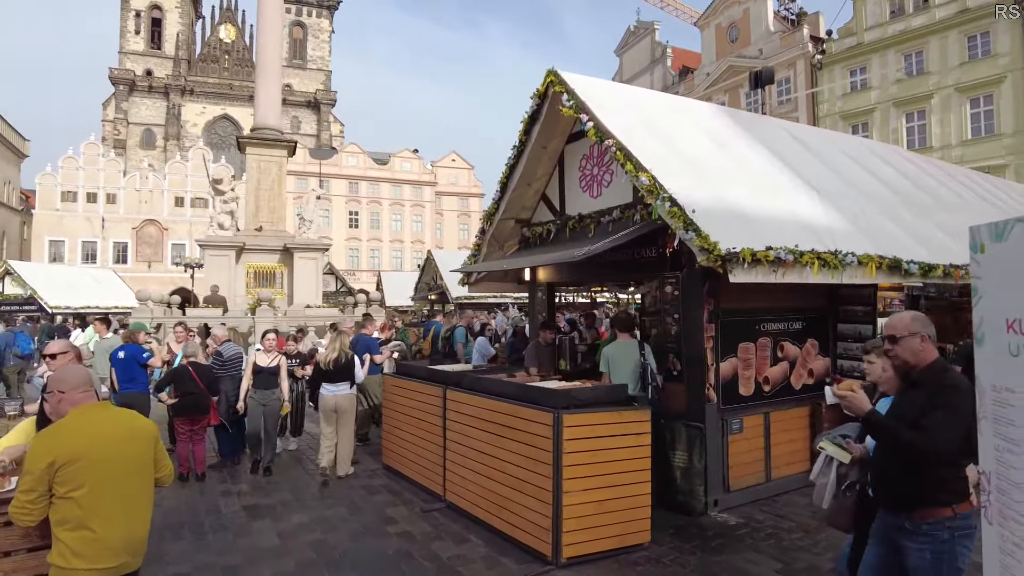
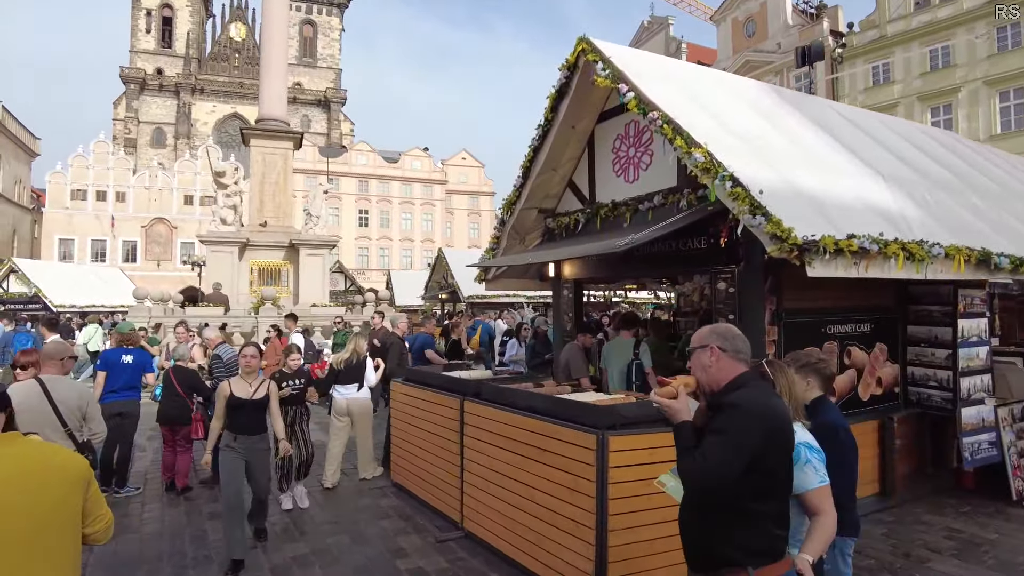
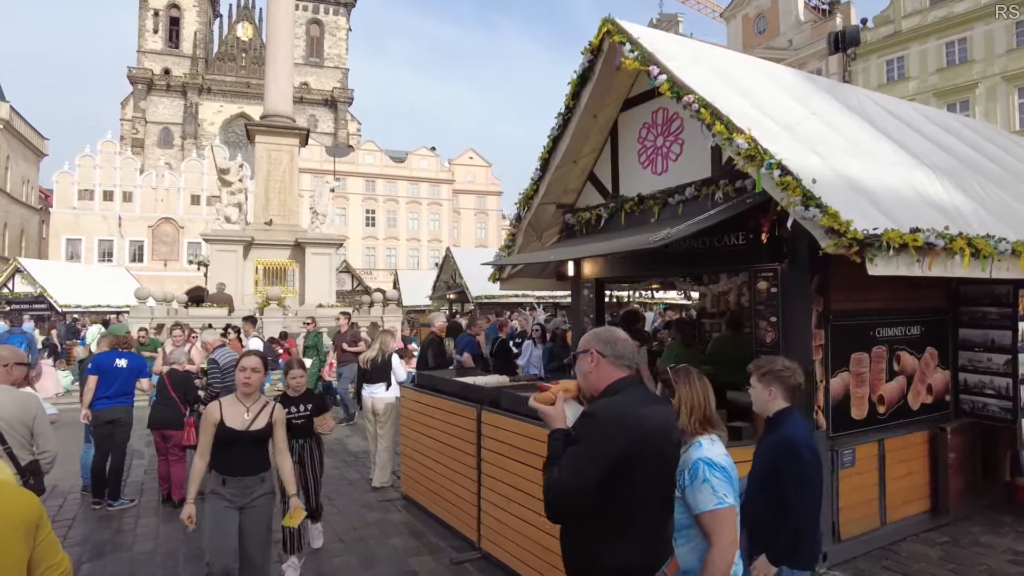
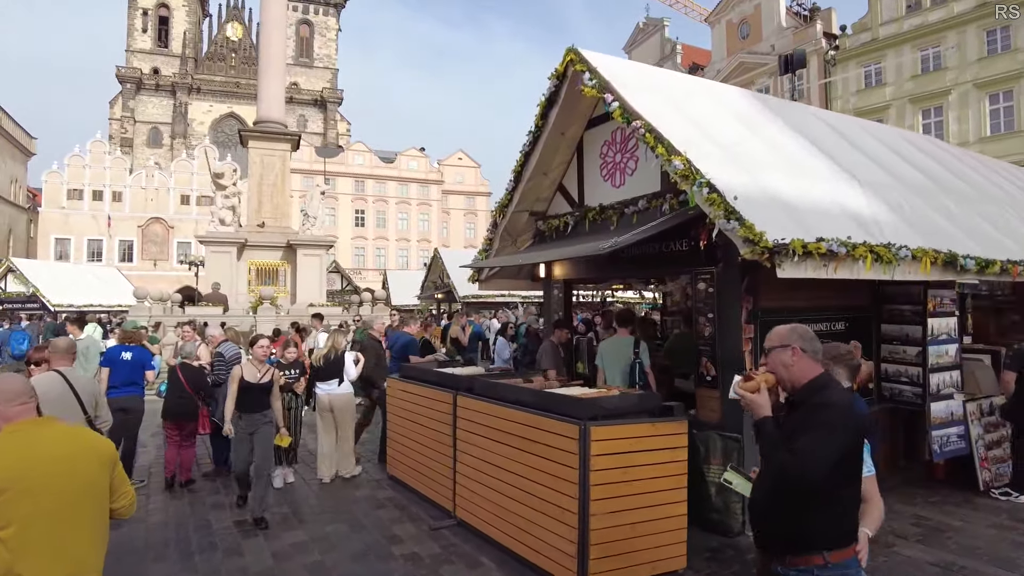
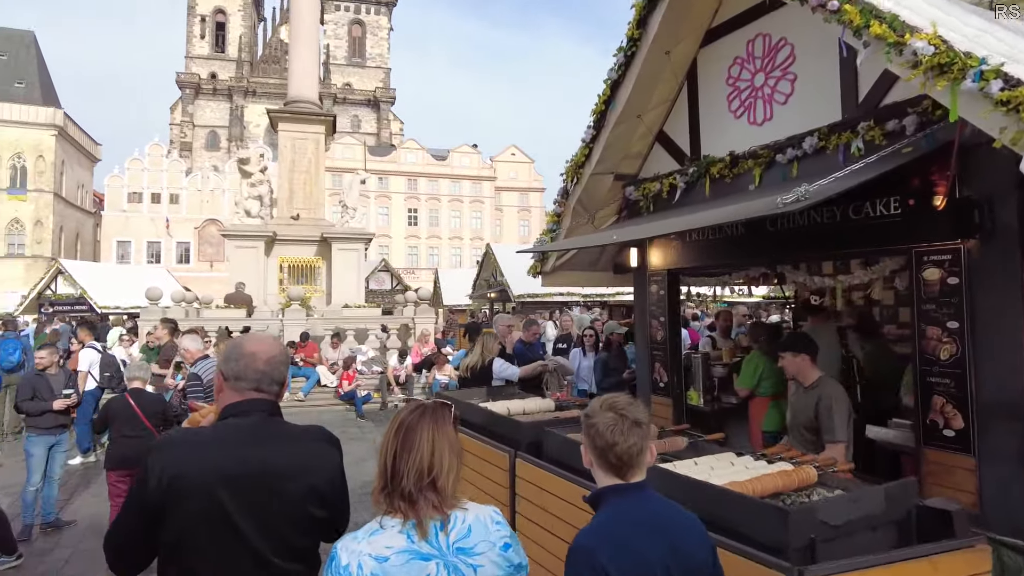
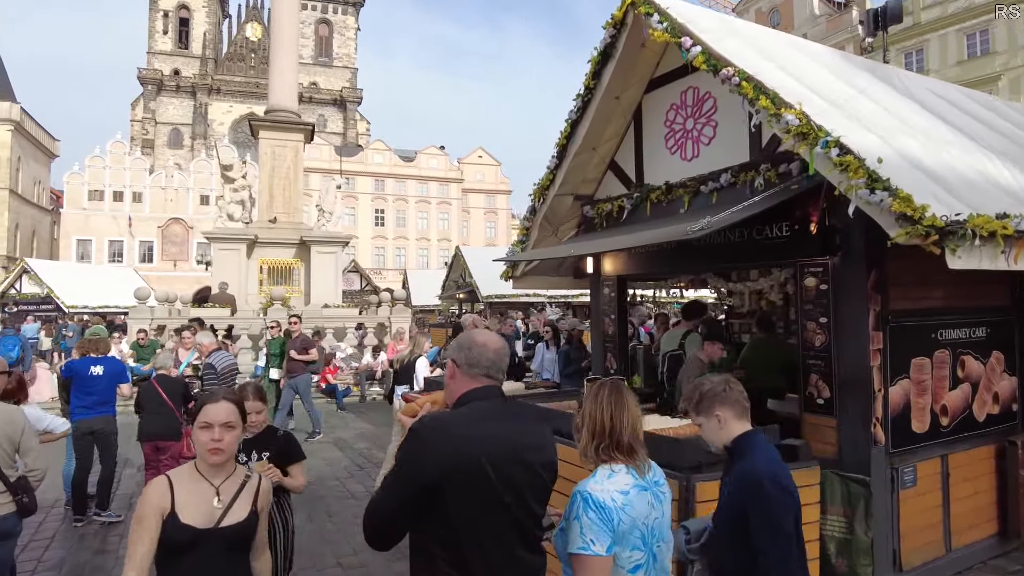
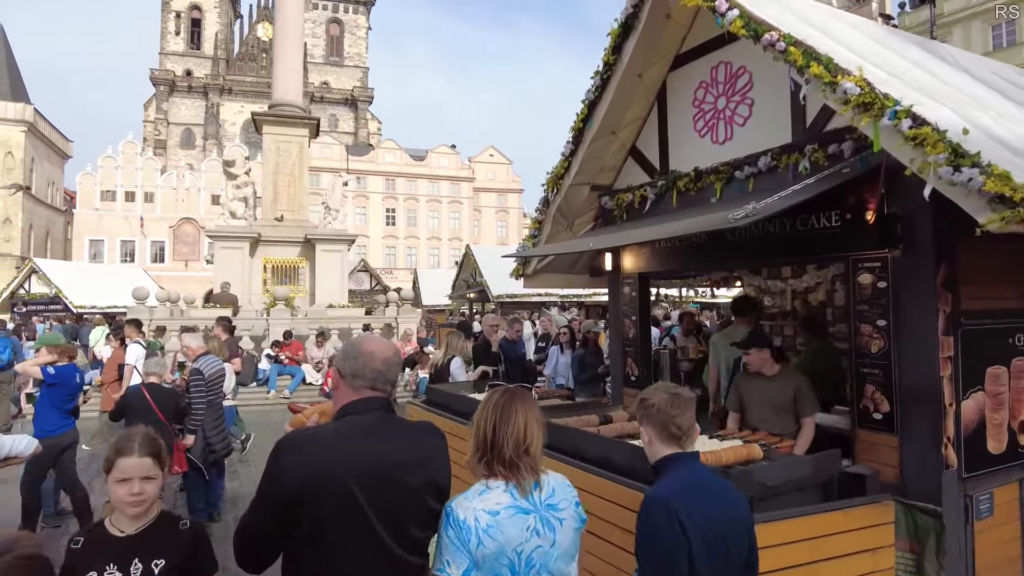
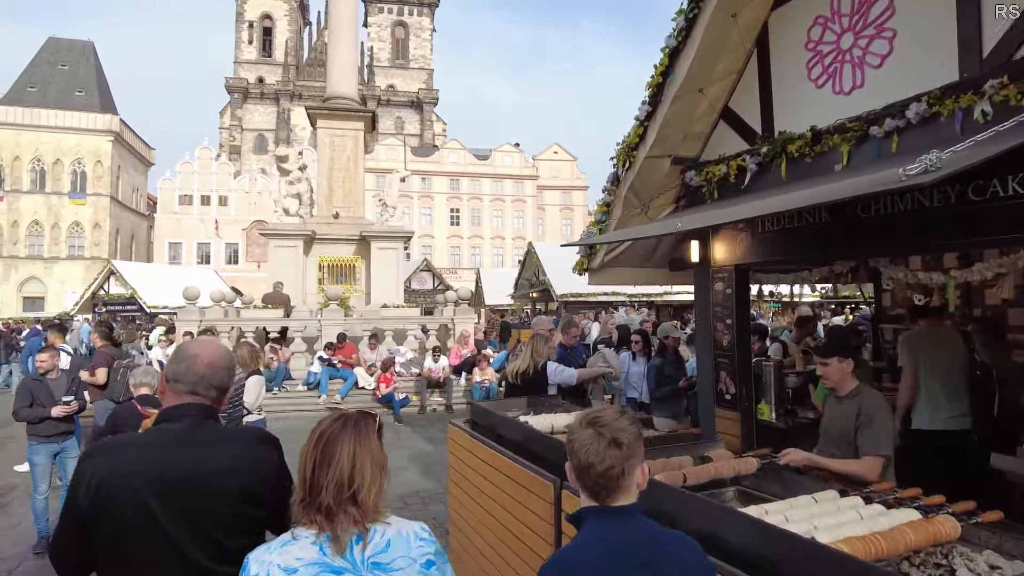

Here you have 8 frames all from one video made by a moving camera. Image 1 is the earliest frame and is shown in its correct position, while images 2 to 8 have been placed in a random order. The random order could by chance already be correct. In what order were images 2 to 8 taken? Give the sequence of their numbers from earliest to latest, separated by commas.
4, 2, 3, 6, 7, 5, 8
